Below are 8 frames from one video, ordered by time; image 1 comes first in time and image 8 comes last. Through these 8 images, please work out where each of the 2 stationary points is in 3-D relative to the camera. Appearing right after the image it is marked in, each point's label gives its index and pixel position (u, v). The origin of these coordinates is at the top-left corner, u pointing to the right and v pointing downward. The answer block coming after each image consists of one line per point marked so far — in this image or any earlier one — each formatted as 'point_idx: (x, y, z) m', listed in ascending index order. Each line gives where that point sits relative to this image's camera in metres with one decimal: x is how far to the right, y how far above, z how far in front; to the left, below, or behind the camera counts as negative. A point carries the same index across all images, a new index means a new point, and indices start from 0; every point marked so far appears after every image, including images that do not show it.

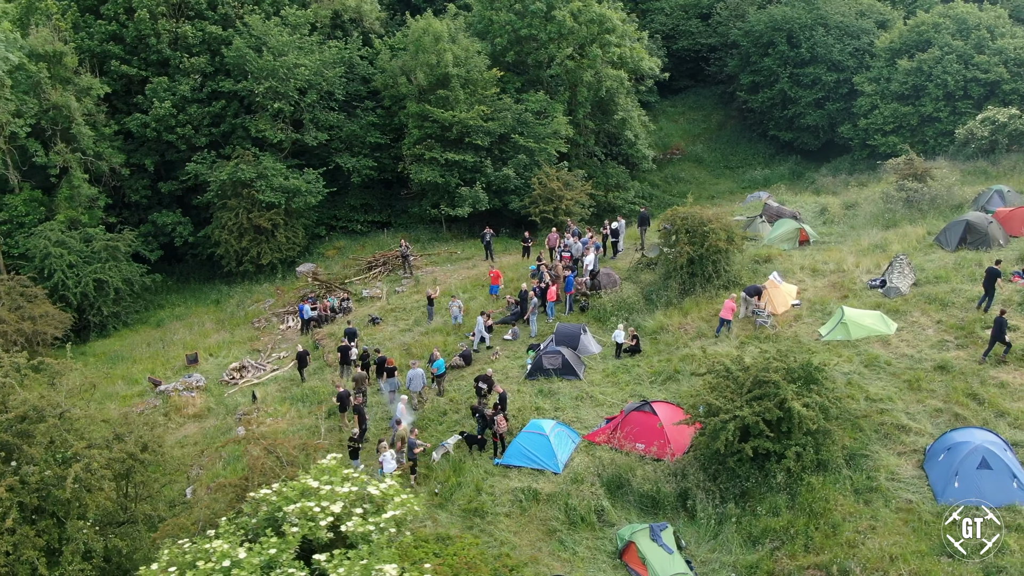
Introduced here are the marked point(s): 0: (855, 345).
0: (+6.1, -1.0, +16.3) m
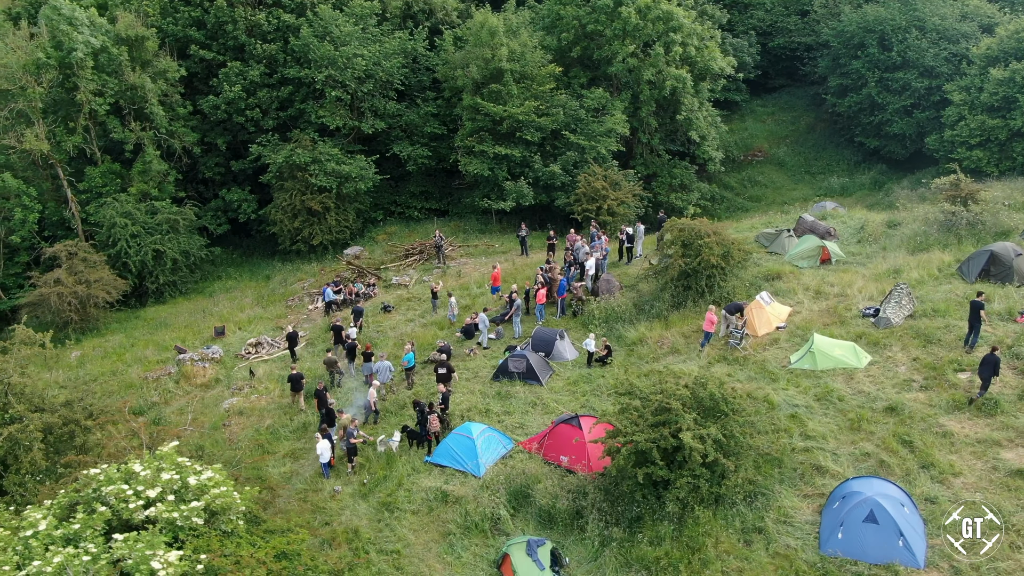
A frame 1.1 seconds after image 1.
0: (+5.2, -1.5, +15.6) m
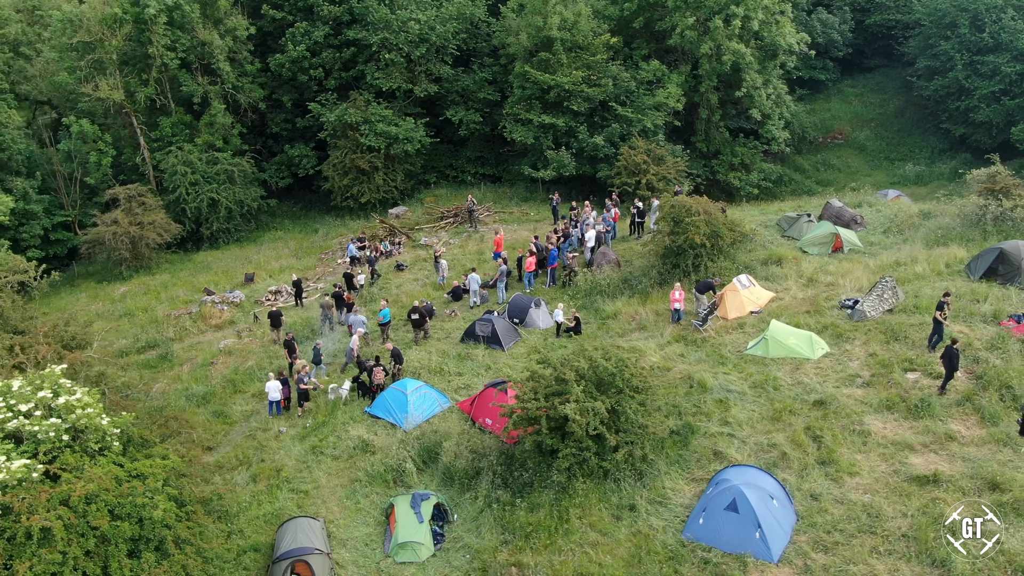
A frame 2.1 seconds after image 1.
0: (+4.2, -1.3, +15.1) m
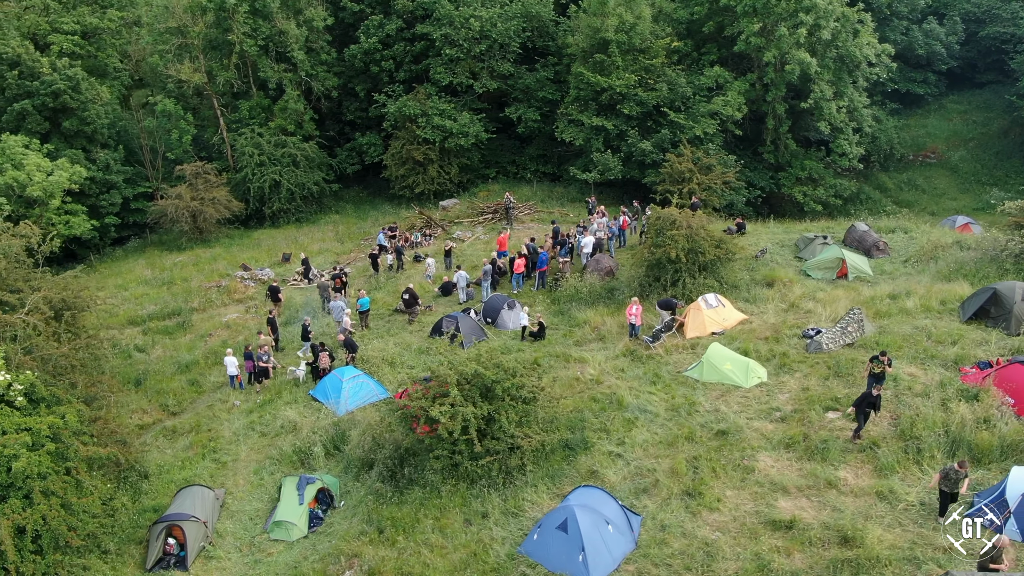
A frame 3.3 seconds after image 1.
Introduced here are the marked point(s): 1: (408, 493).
0: (+2.9, -1.6, +14.7) m
1: (-1.5, -2.9, +12.8) m
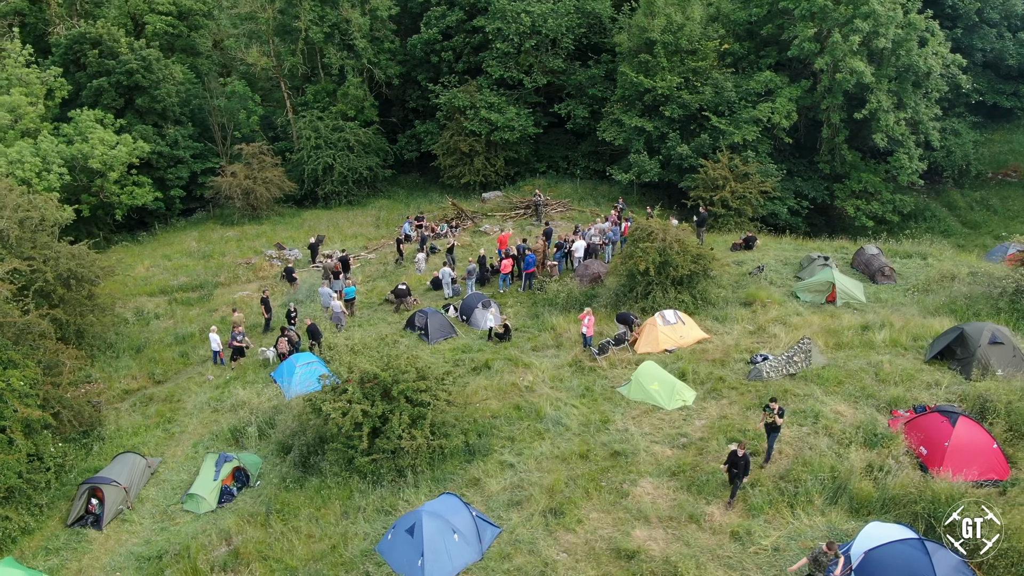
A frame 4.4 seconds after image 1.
0: (+1.7, -1.9, +14.7) m
1: (-3.0, -2.8, +13.4) m
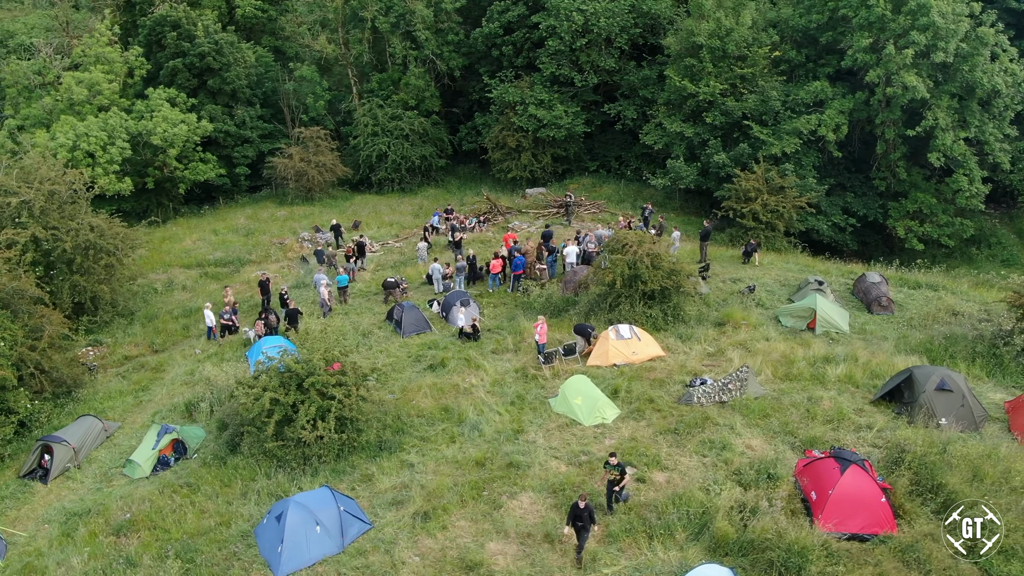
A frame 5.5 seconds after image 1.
0: (+0.5, -2.1, +14.8) m
1: (-4.5, -2.7, +14.2) m
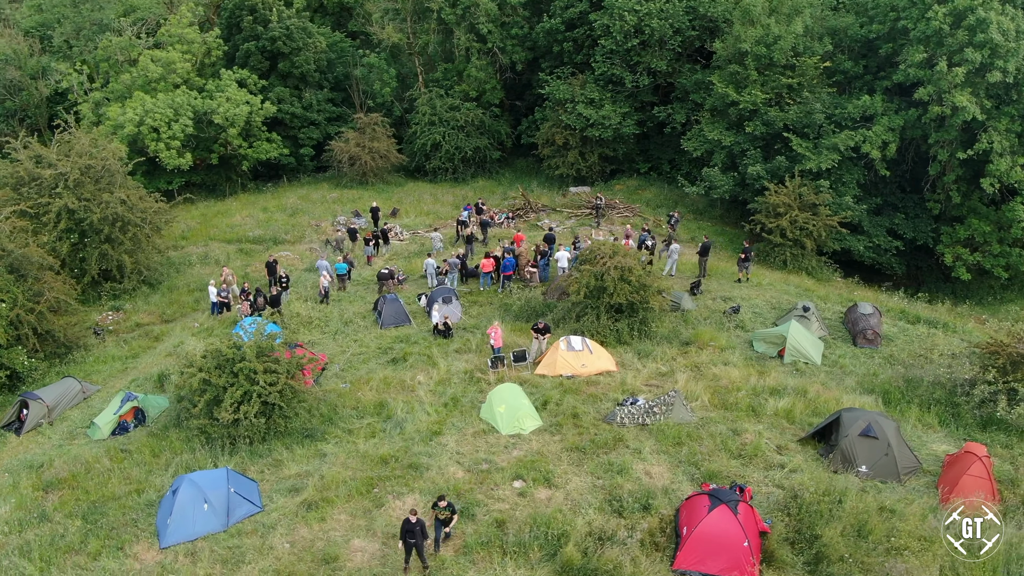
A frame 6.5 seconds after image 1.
0: (-0.8, -2.2, +15.1) m
1: (-5.8, -2.4, +15.3) m
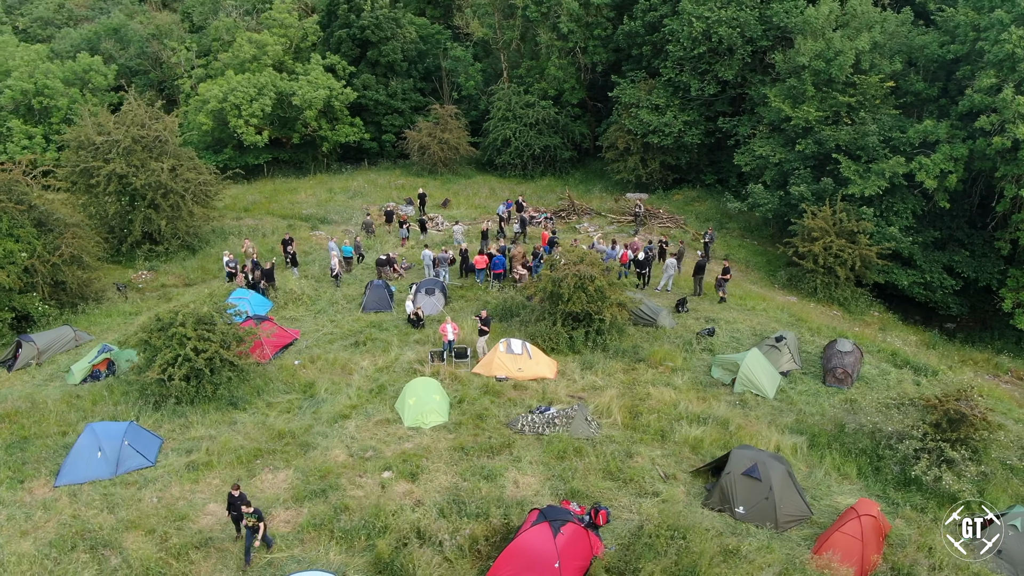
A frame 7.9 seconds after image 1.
0: (-2.2, -2.0, +15.4) m
1: (-7.1, -1.7, +16.5) m
